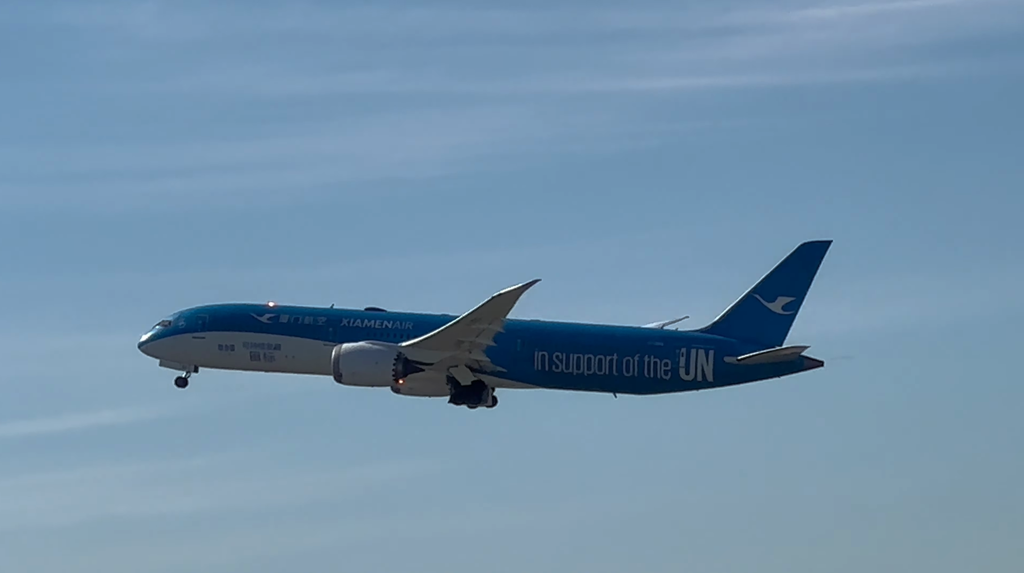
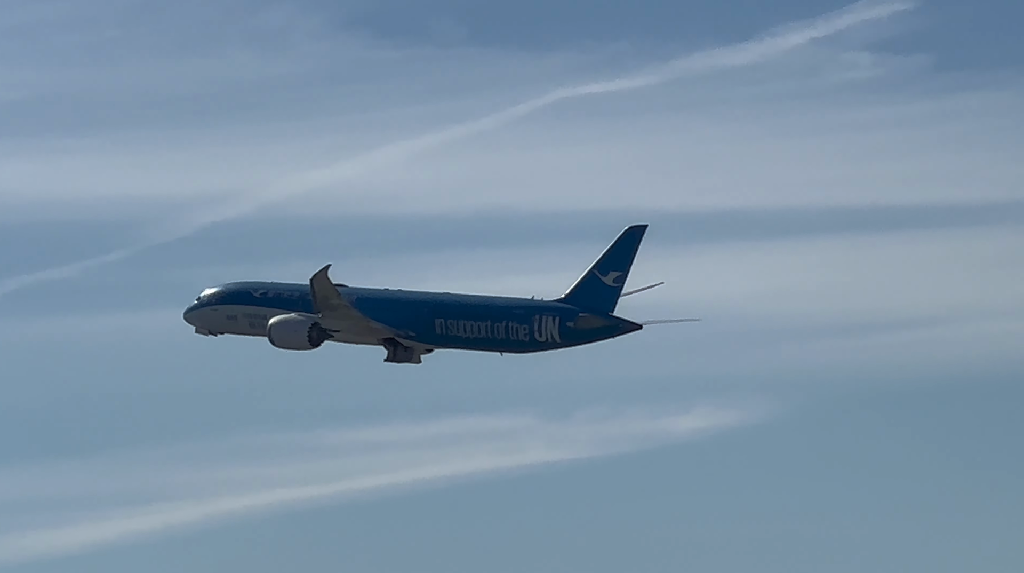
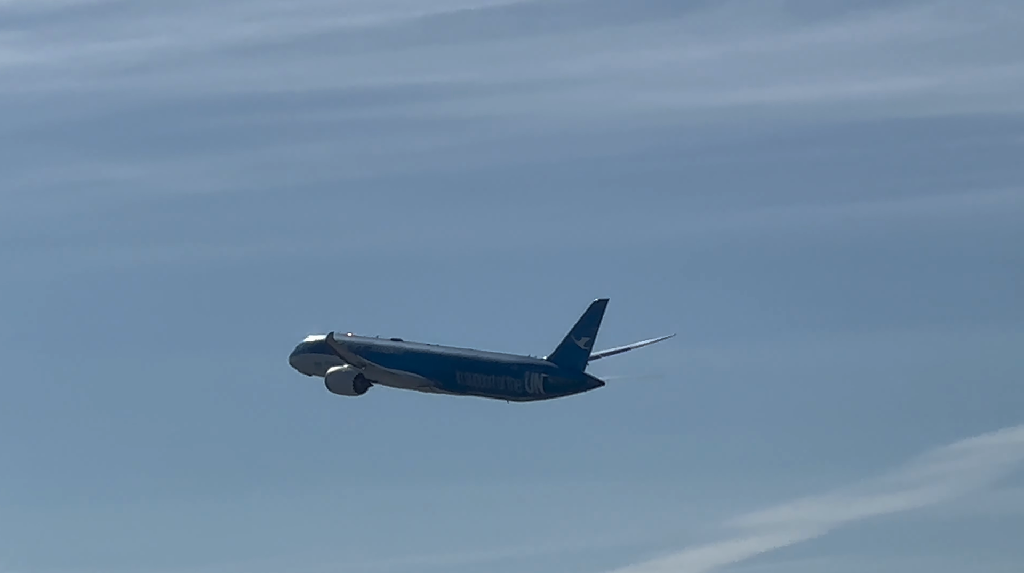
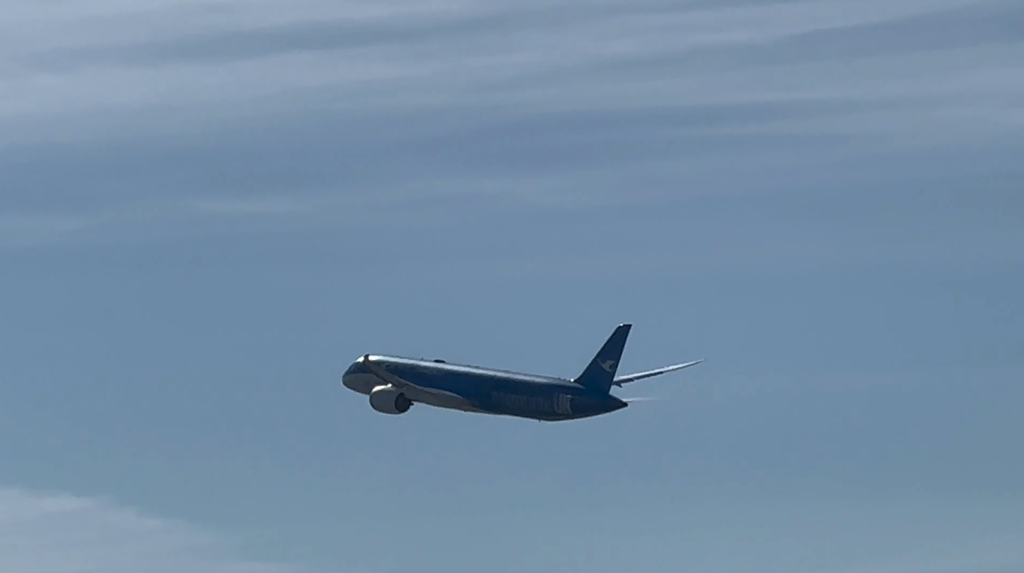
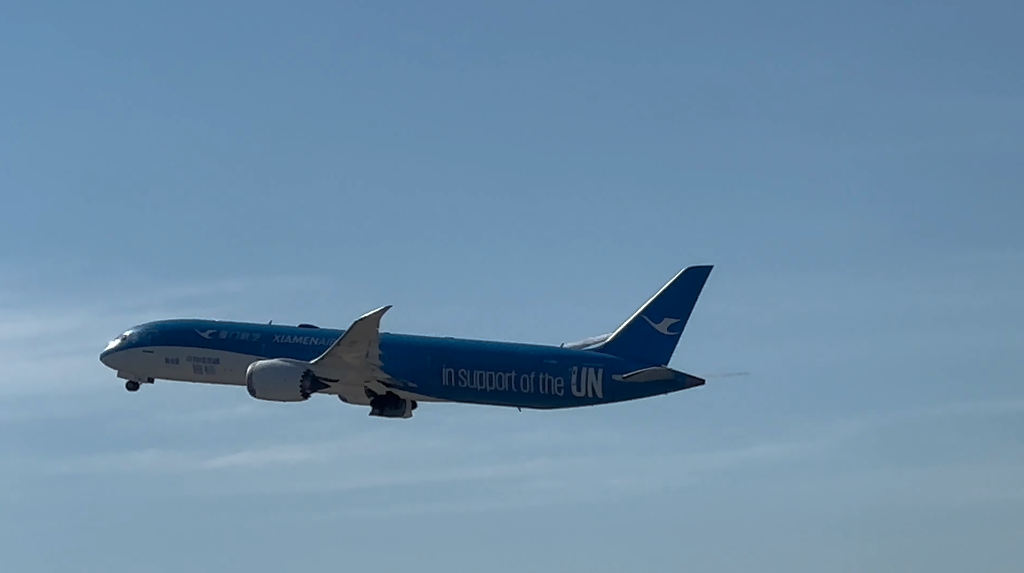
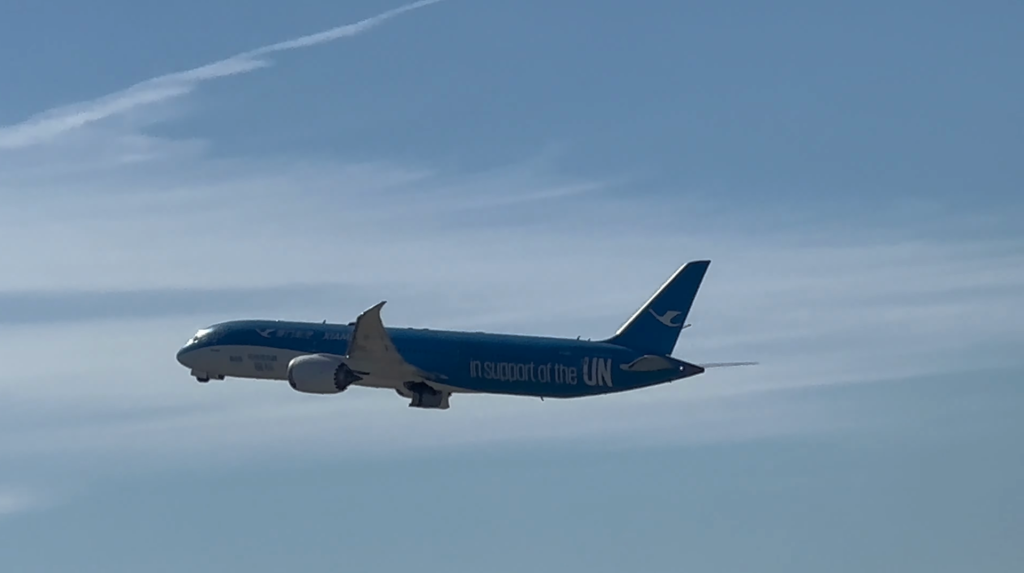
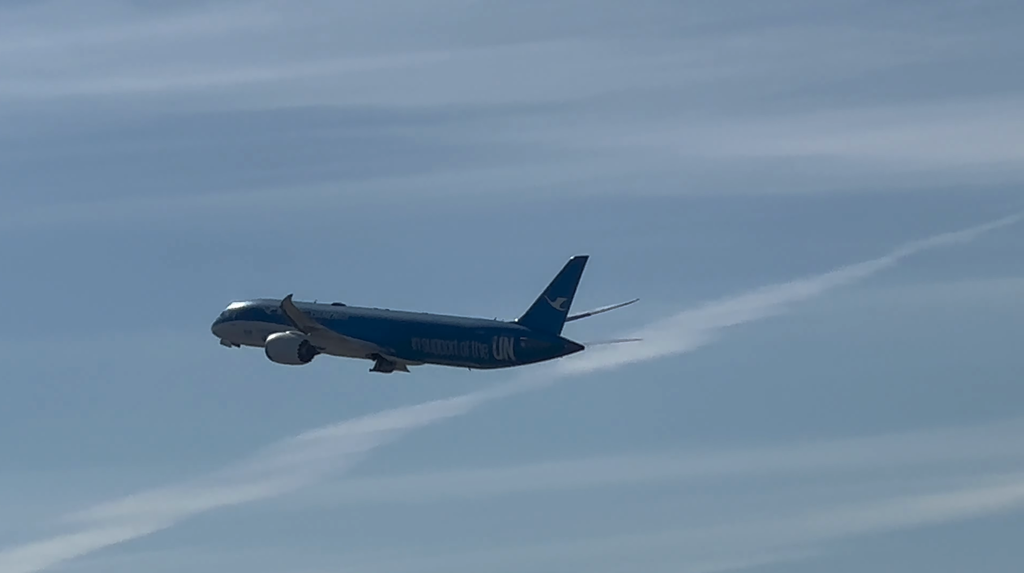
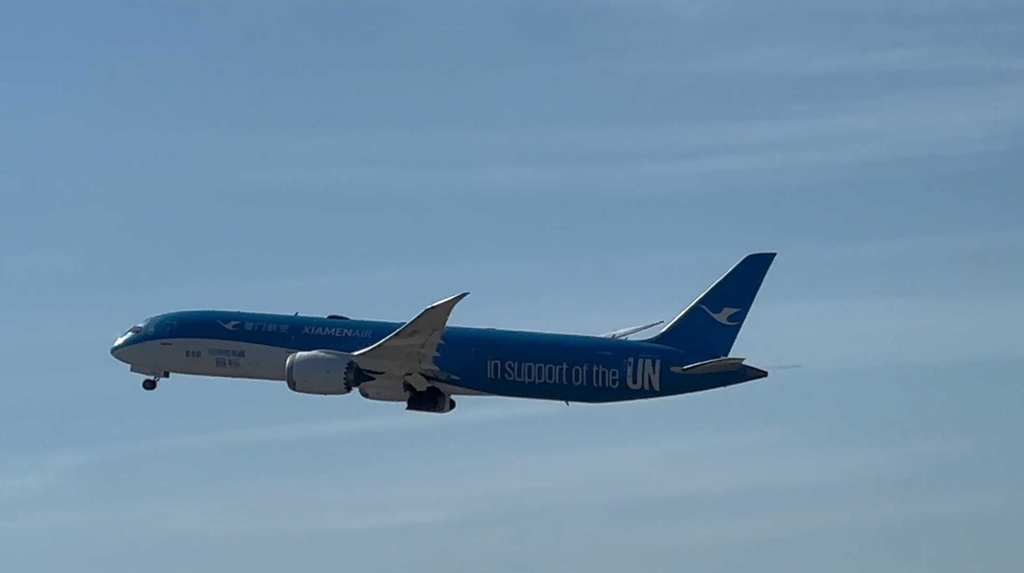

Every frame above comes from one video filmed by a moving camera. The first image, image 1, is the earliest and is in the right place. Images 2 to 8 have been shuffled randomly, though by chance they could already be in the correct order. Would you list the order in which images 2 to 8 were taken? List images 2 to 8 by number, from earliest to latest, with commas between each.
8, 5, 6, 2, 7, 3, 4
